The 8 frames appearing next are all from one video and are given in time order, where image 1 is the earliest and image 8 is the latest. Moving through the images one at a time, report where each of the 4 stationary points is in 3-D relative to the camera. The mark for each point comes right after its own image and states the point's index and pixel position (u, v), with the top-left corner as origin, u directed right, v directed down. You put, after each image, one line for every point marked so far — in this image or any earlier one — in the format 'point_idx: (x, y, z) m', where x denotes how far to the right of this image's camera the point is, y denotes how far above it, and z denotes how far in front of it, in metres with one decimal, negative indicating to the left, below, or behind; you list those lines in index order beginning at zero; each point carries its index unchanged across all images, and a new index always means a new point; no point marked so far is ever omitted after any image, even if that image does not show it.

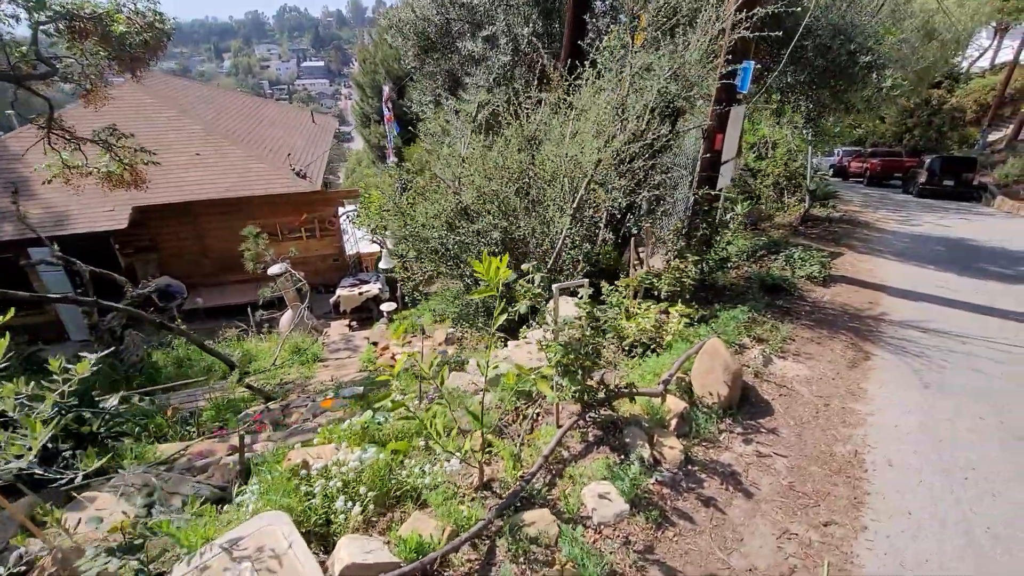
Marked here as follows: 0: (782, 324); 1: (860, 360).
0: (+3.3, -0.5, +5.9) m
1: (+3.8, -0.8, +5.3) m
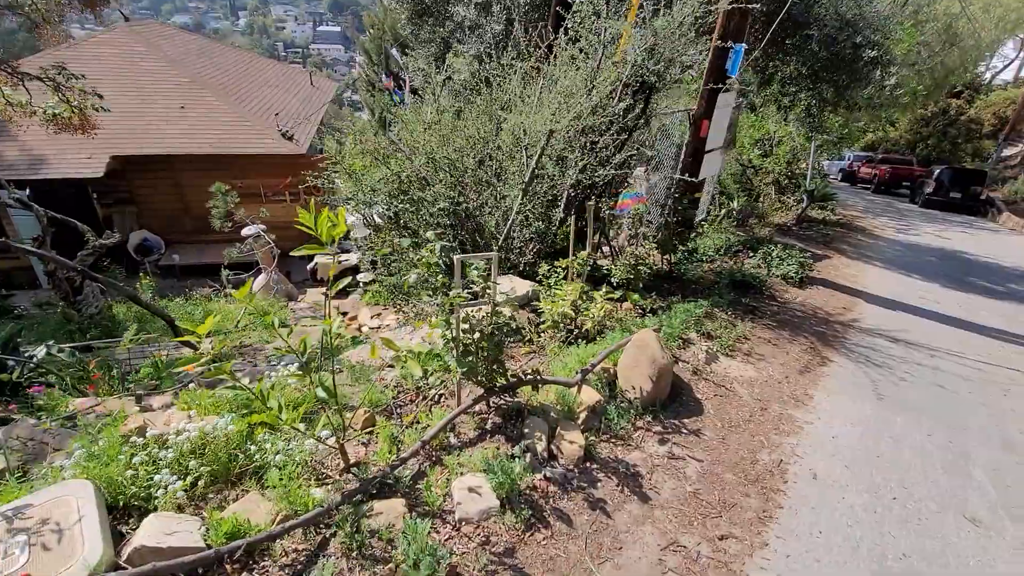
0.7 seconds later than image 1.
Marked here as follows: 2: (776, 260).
0: (+2.6, -0.4, +5.6) m
1: (+3.1, -0.8, +5.0) m
2: (+4.3, +0.4, +8.0) m
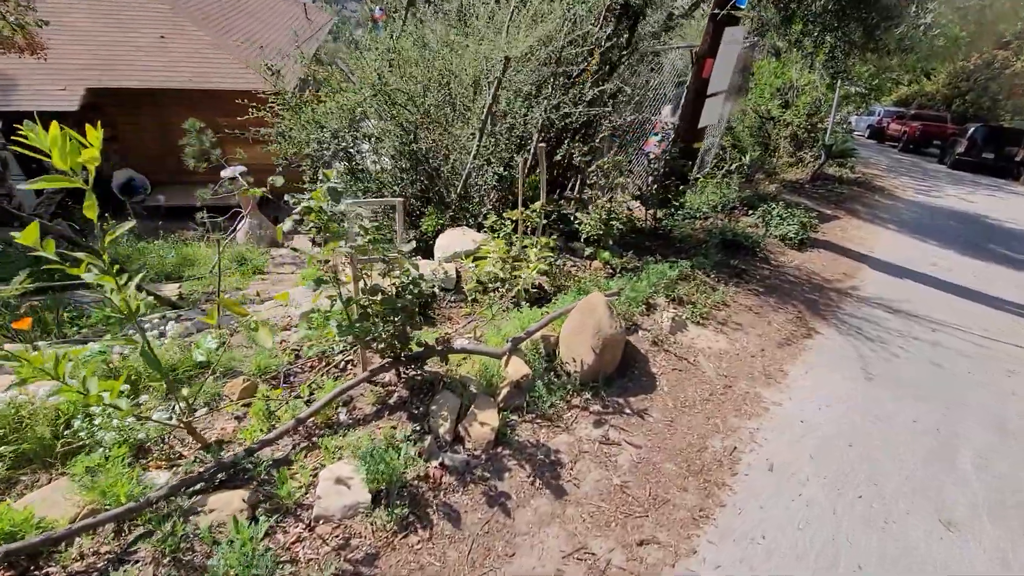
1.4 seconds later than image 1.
0: (+2.2, 0.0, +5.1) m
1: (+2.7, -0.5, +4.5) m
2: (+4.0, +1.0, +7.3) m
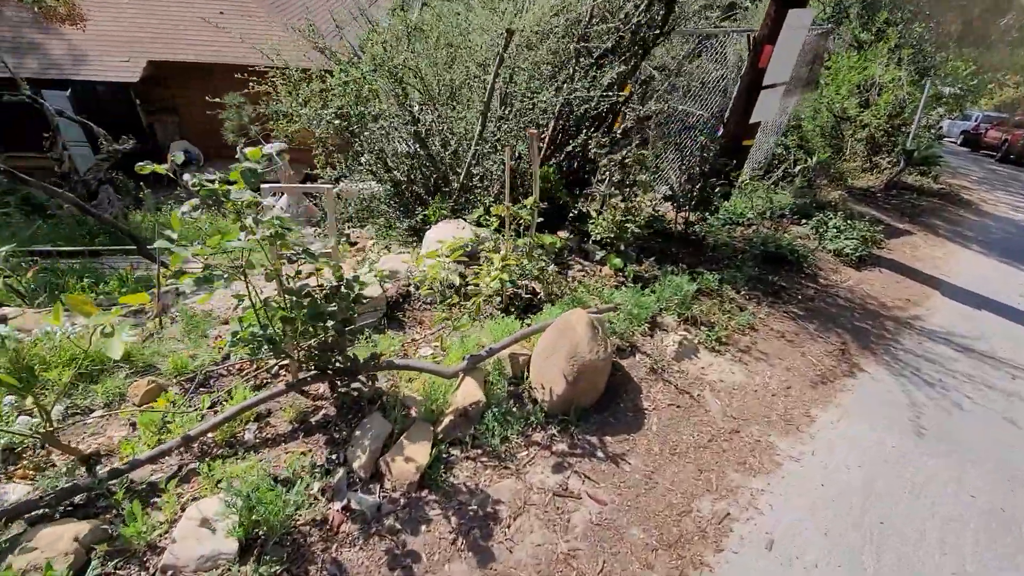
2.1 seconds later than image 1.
0: (+2.2, -0.2, +4.5) m
1: (+2.6, -0.7, +3.9) m
2: (+4.2, +0.7, +6.4) m
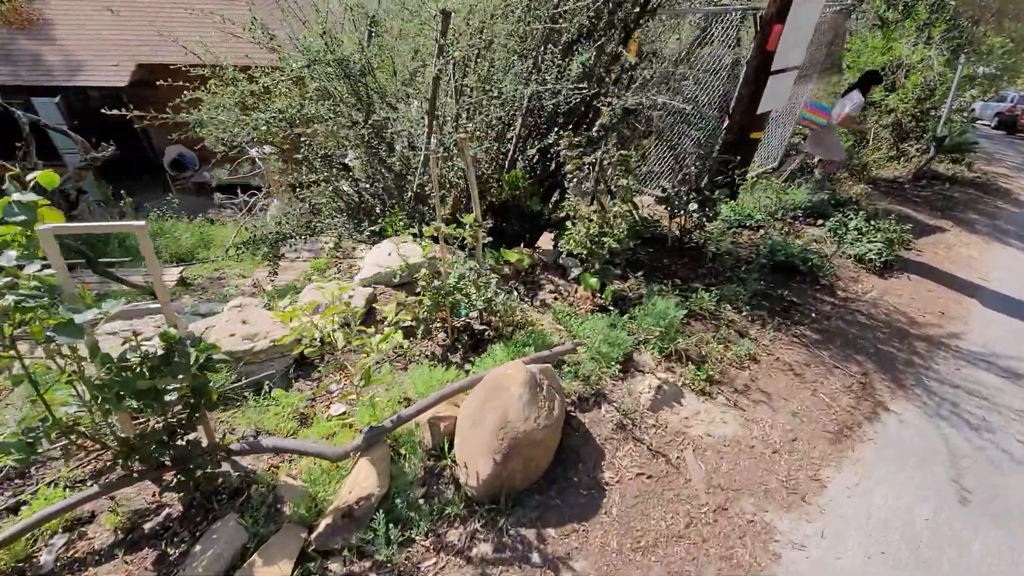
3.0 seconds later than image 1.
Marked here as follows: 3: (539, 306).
0: (+1.9, -0.4, +3.8) m
1: (+2.3, -0.9, +3.2) m
2: (+4.0, +0.6, +5.7) m
3: (+0.2, -0.1, +3.6) m
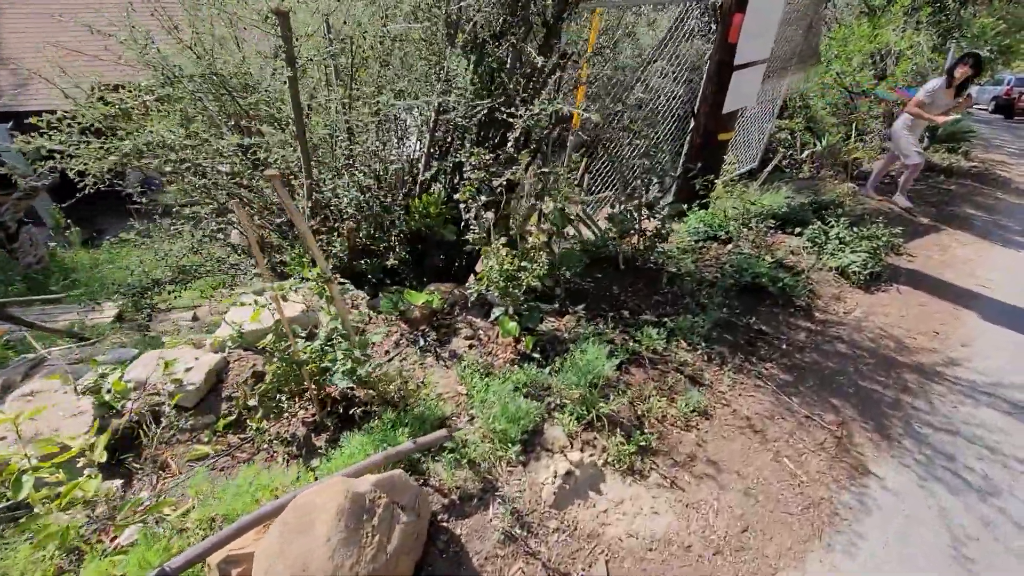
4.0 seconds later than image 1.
0: (+1.3, -0.6, +3.2) m
1: (+1.7, -1.1, +2.6) m
2: (+3.4, +0.5, +5.1) m
3: (-0.4, -0.4, +3.0) m
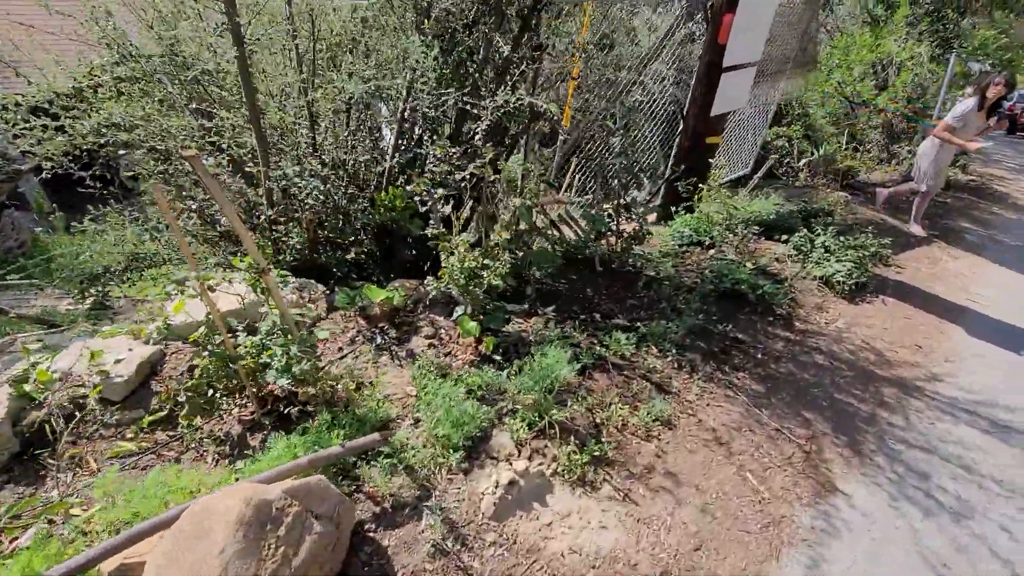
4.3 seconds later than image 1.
0: (+1.0, -0.6, +3.1) m
1: (+1.4, -1.1, +2.5) m
2: (+3.1, +0.4, +5.0) m
3: (-0.7, -0.4, +2.9) m
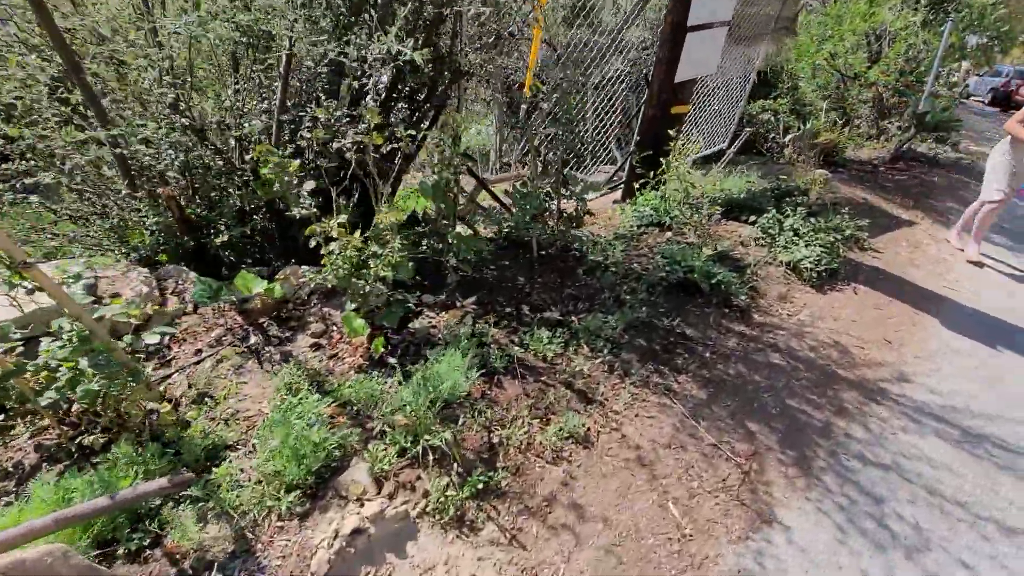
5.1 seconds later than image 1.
0: (+0.5, -0.6, +2.7) m
1: (+0.9, -1.1, +2.1) m
2: (+2.6, +0.5, +4.5) m
3: (-1.2, -0.4, +2.4) m
